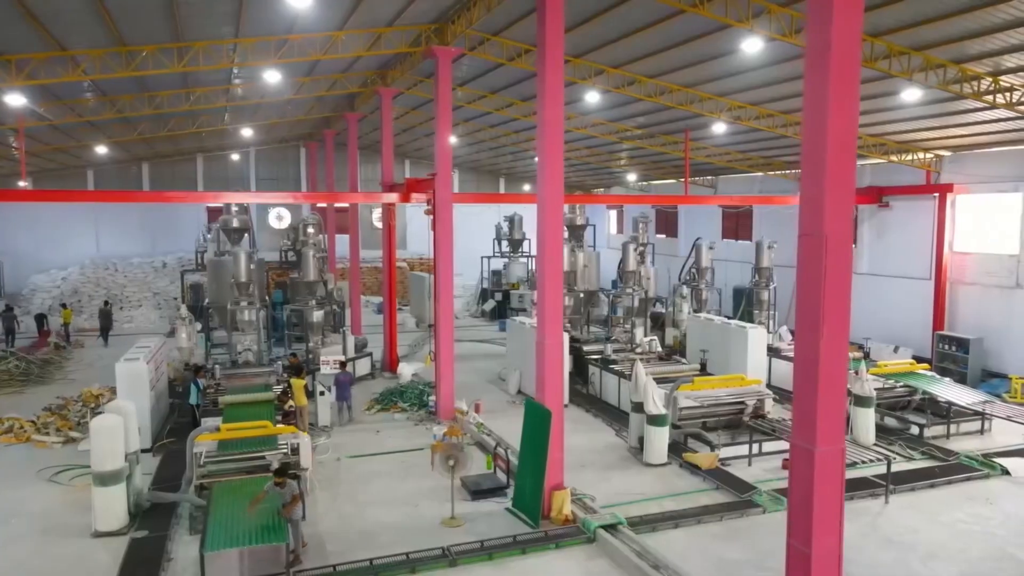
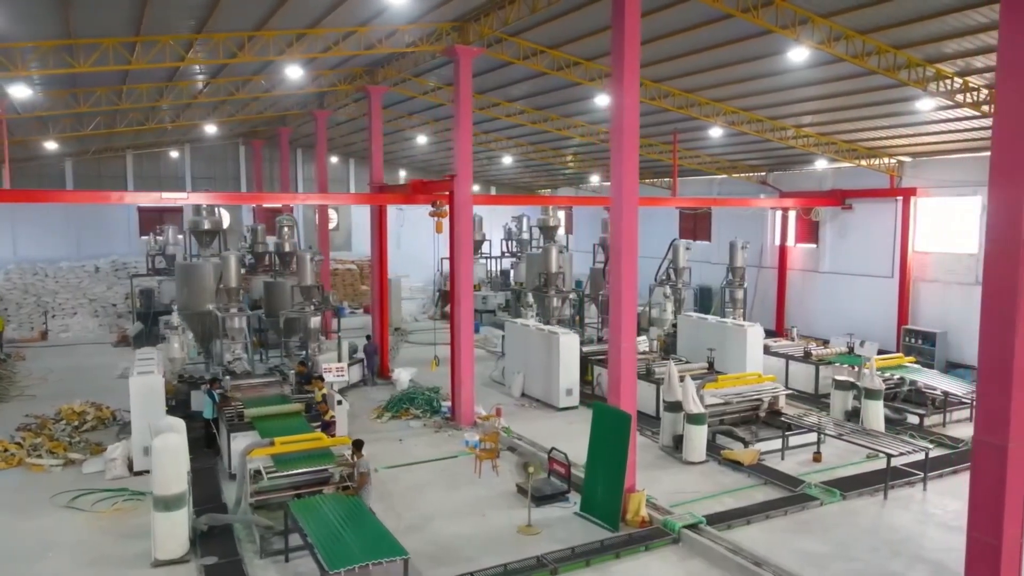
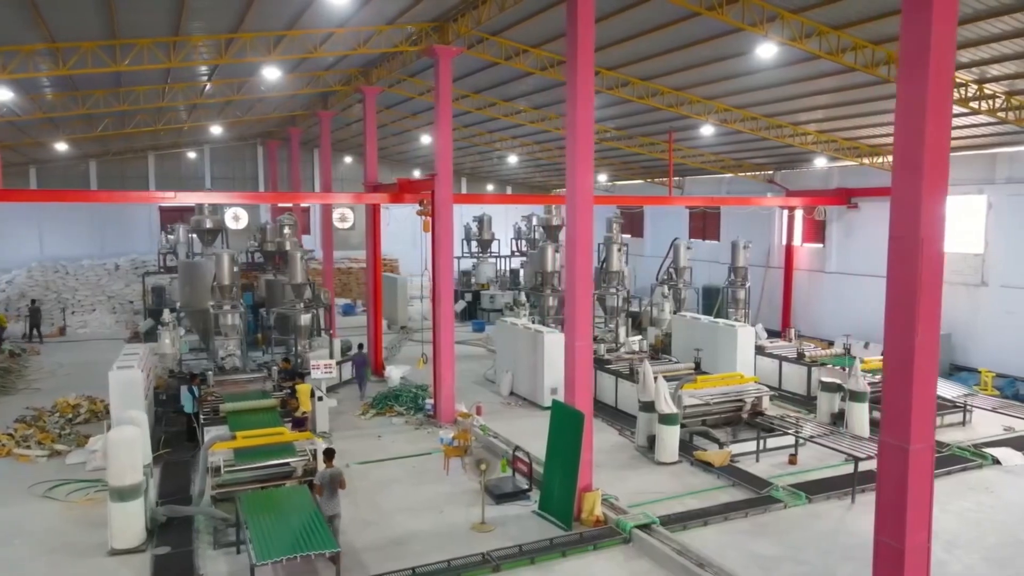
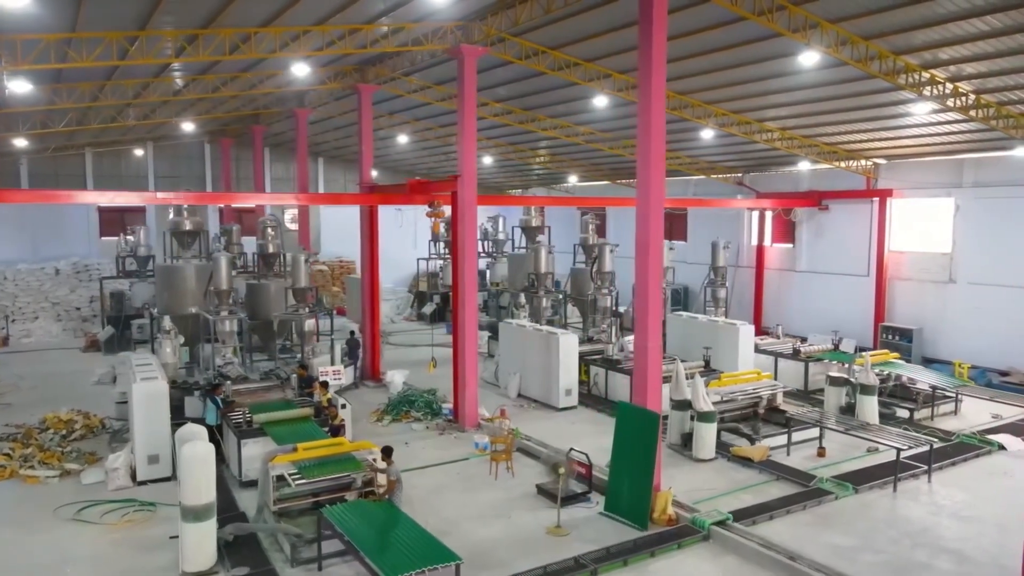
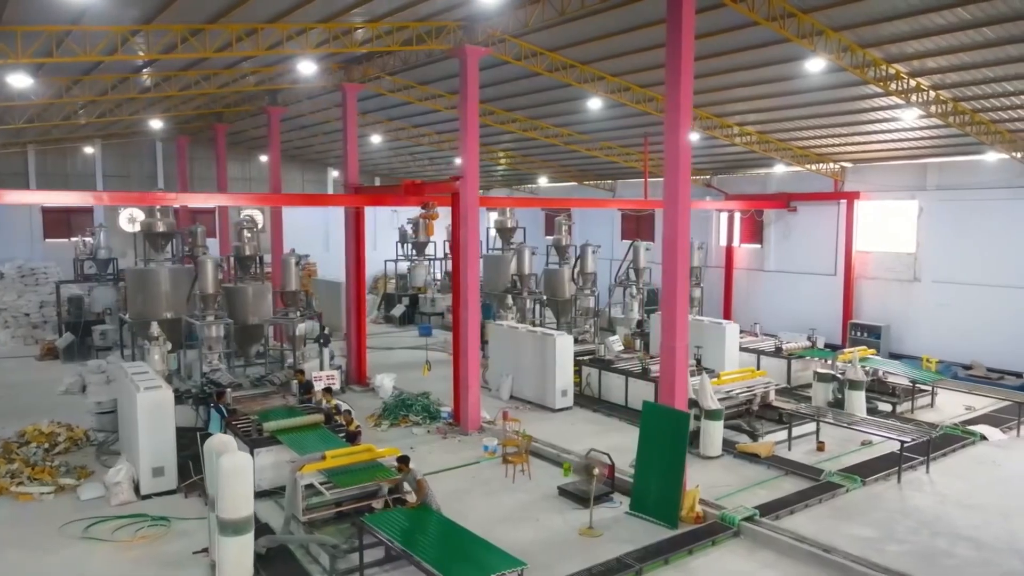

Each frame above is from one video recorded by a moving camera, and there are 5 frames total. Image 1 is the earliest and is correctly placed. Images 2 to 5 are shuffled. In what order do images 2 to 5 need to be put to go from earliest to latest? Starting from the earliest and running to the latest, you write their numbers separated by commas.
3, 2, 4, 5
